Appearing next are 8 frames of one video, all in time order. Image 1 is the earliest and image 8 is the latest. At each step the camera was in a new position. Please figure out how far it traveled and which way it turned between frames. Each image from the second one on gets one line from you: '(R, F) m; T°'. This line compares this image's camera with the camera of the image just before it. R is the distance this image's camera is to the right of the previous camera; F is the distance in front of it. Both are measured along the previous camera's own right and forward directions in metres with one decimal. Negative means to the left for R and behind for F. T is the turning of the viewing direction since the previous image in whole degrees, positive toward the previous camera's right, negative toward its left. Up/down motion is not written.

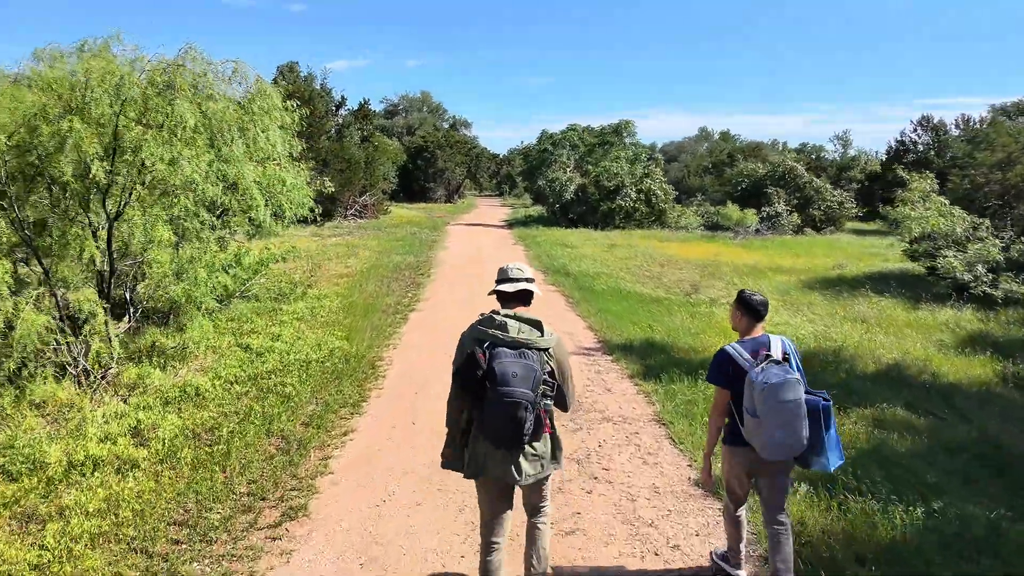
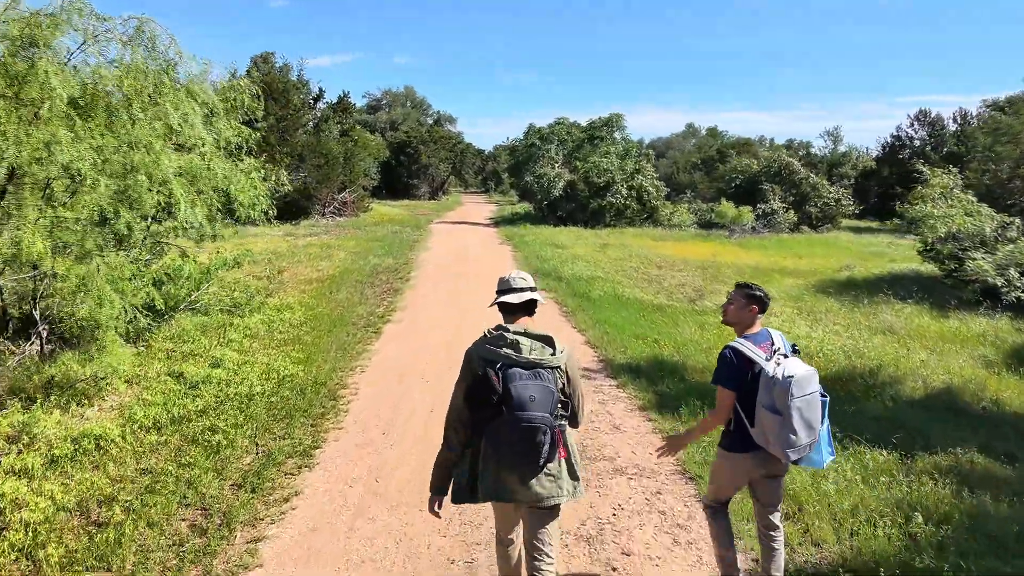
(0.0, +1.3) m; +1°
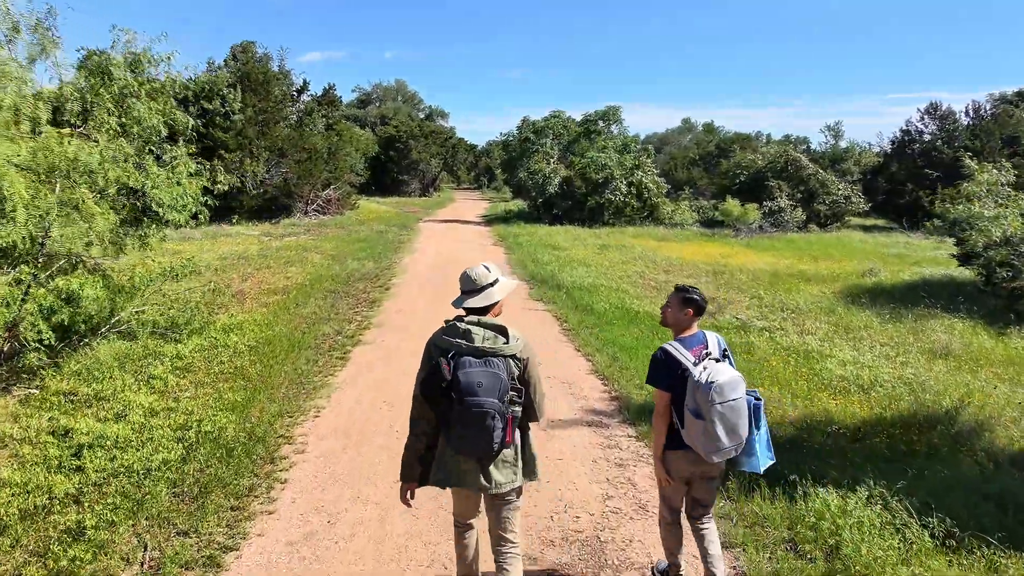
(0.0, +1.6) m; +1°
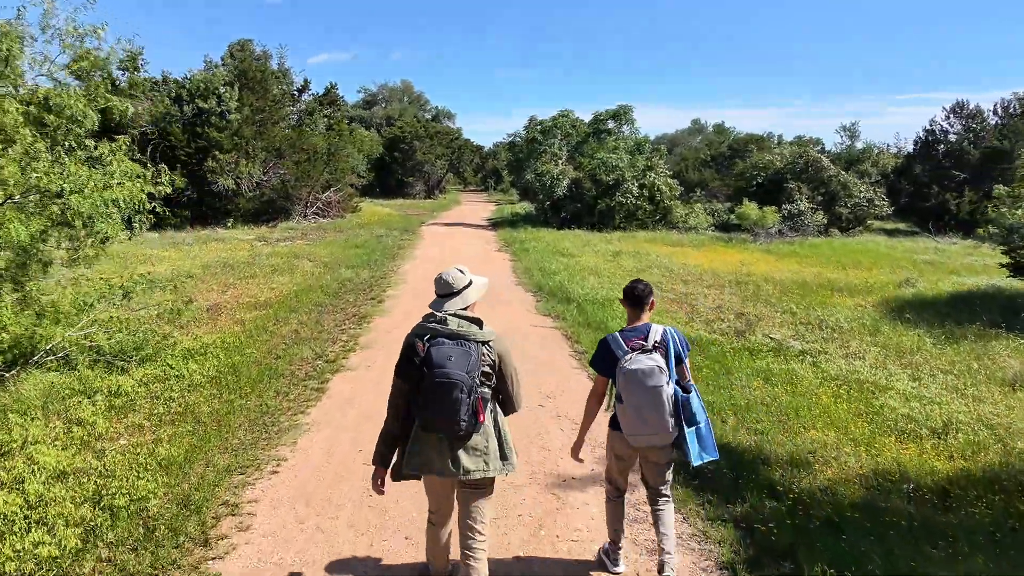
(0.0, +1.2) m; -1°
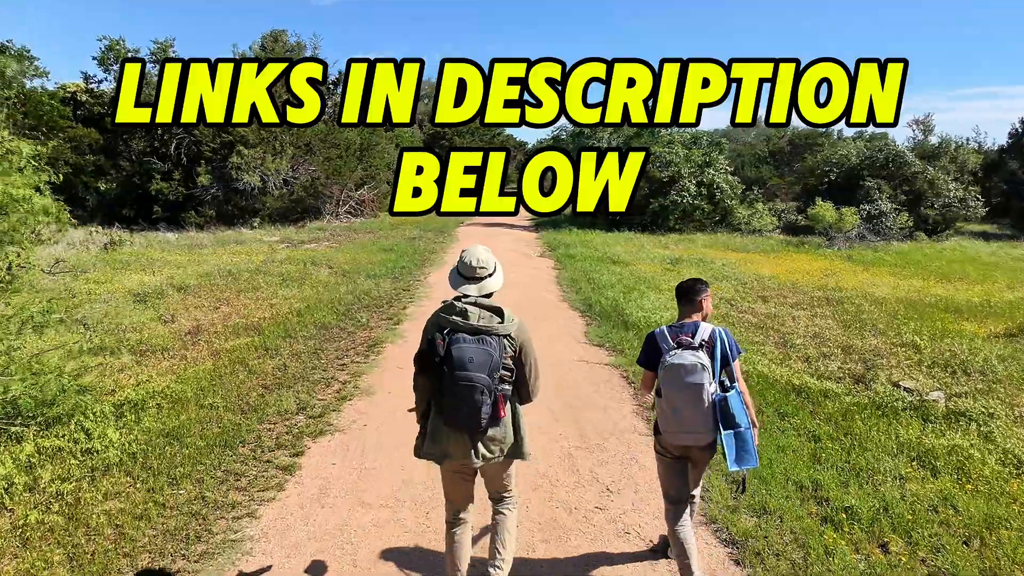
(0.0, +2.1) m; -4°
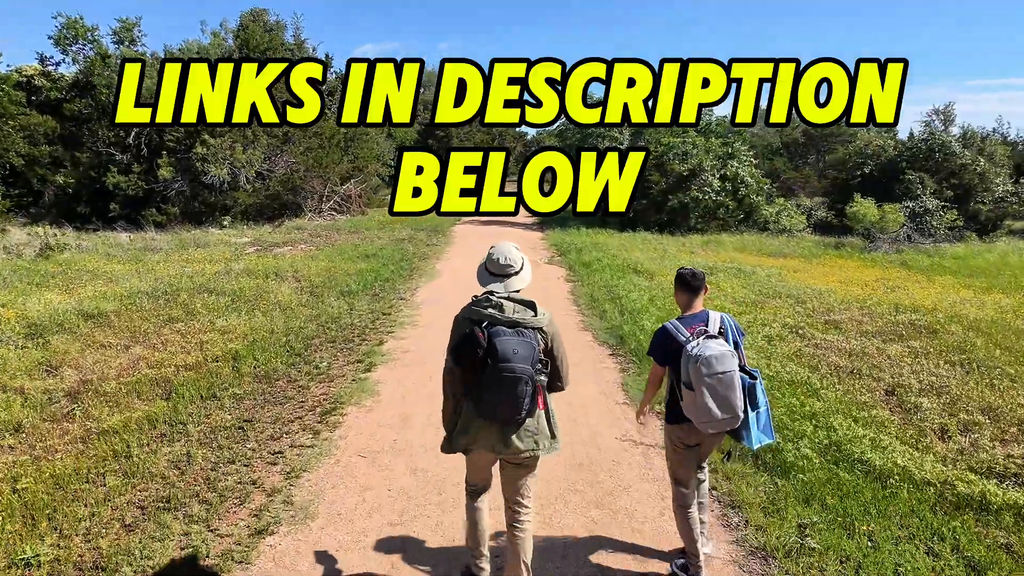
(-0.1, +2.5) m; 0°
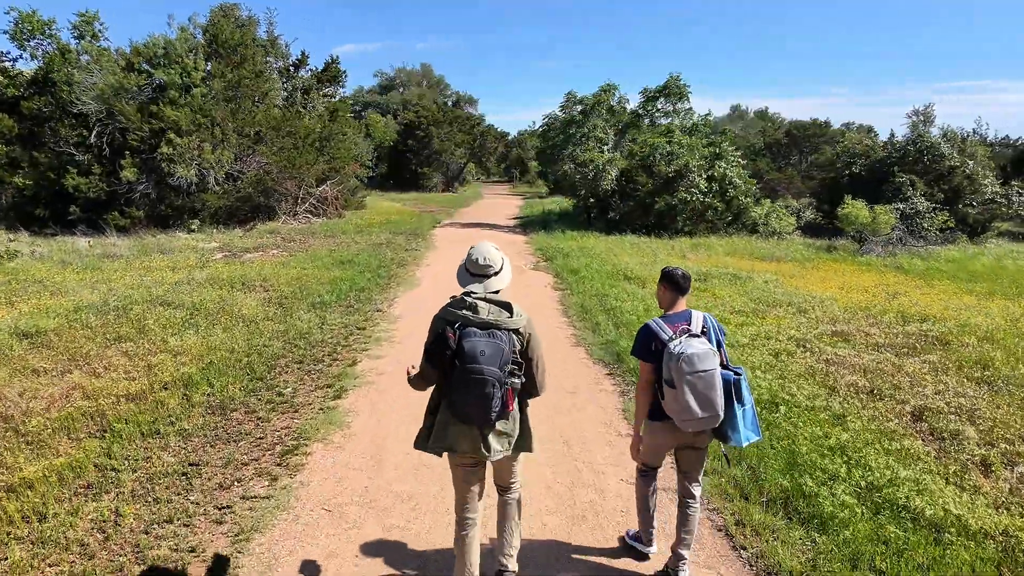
(-0.1, +0.8) m; +2°
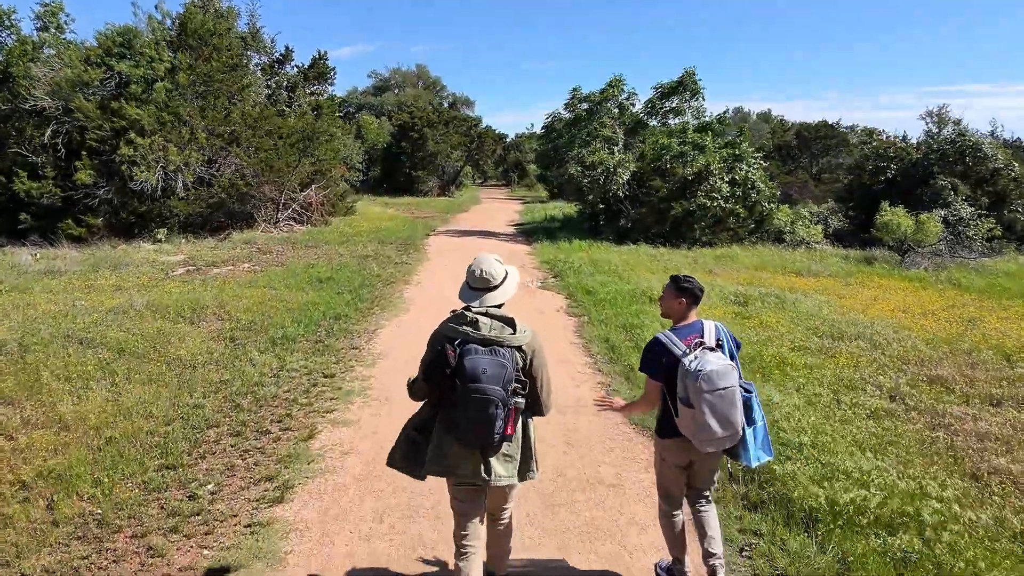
(-0.1, +2.0) m; 0°
